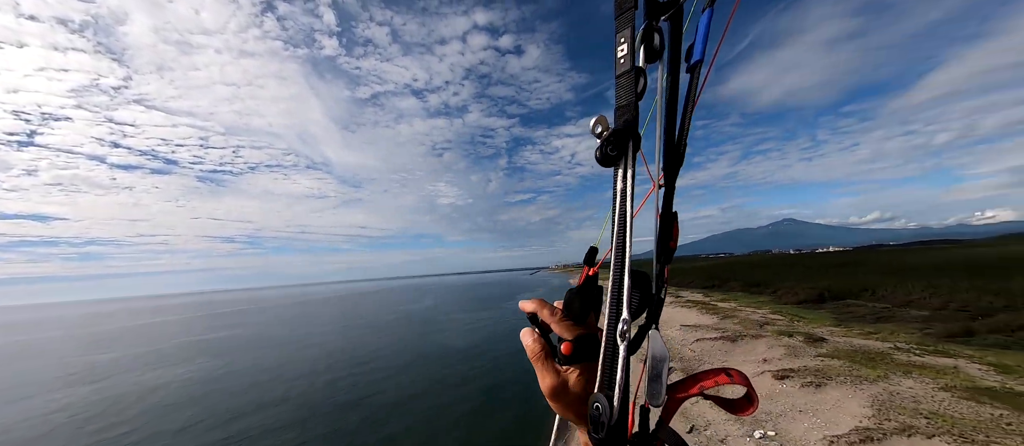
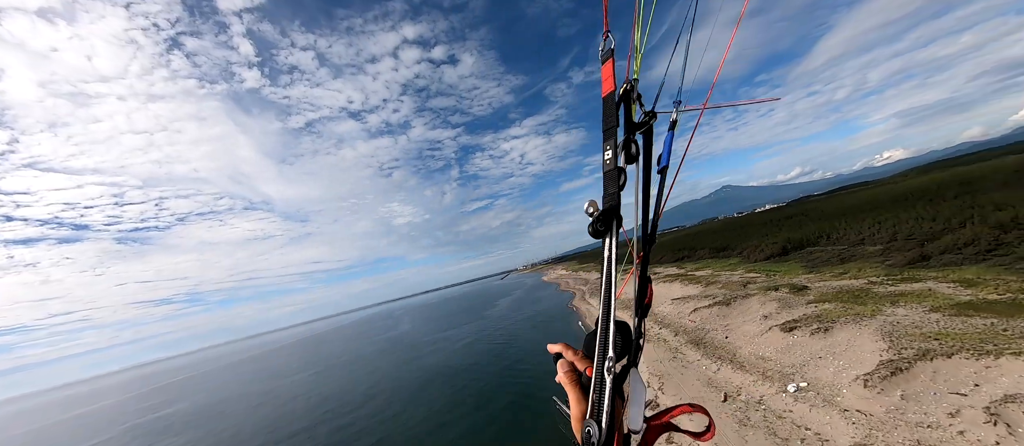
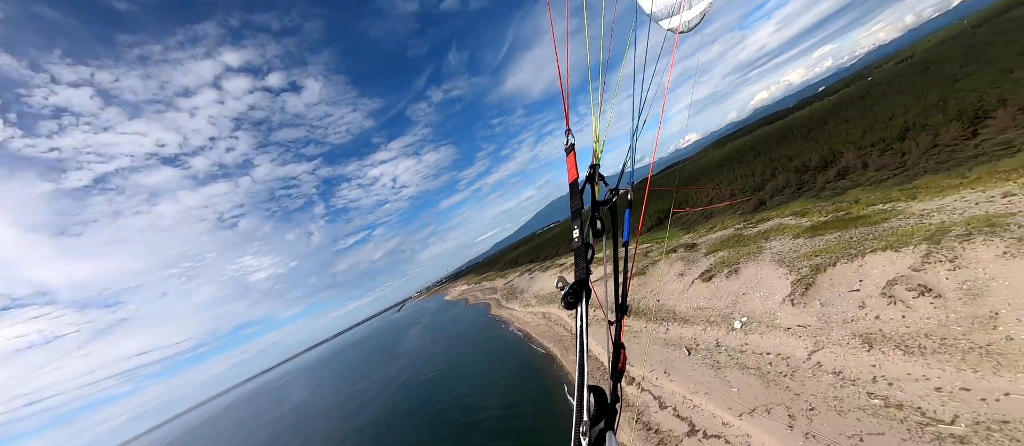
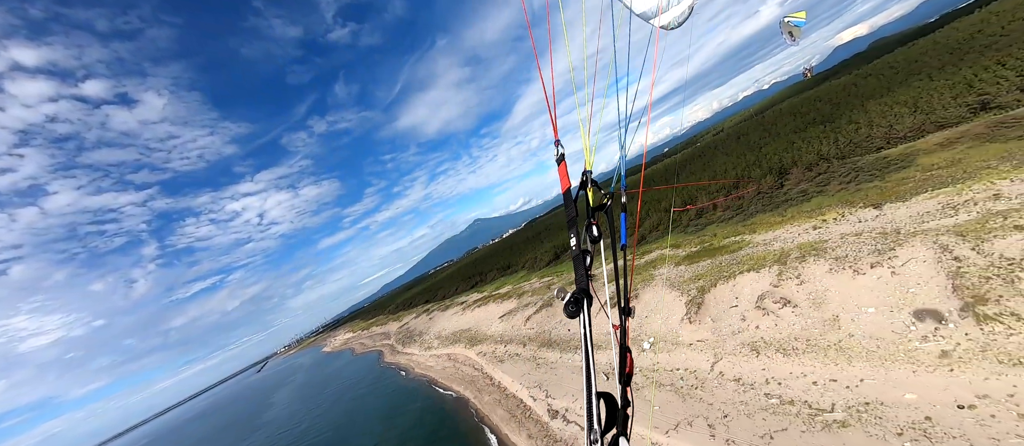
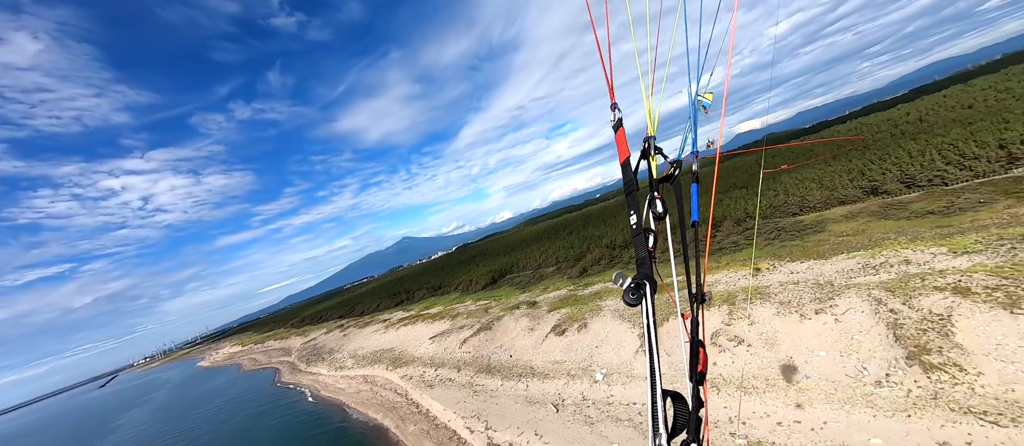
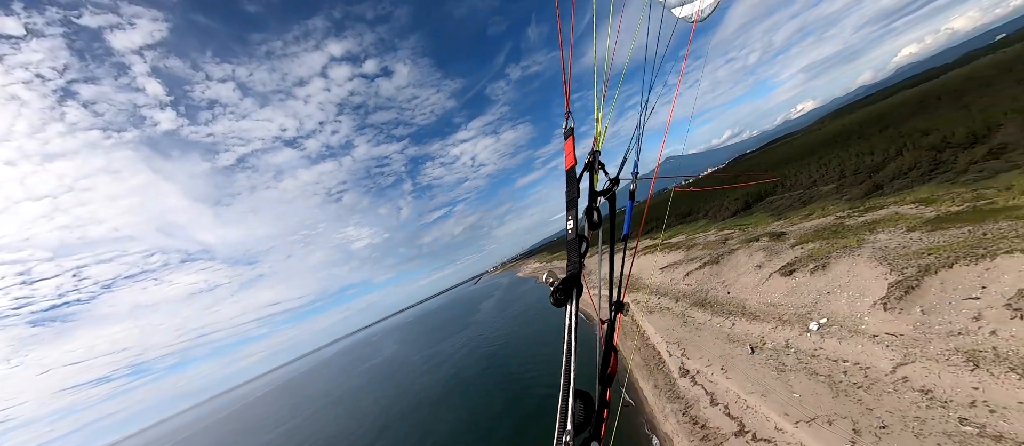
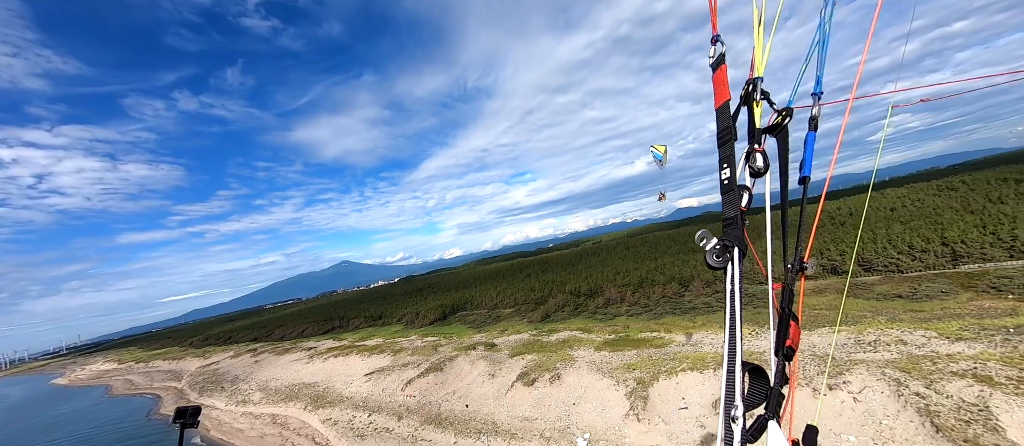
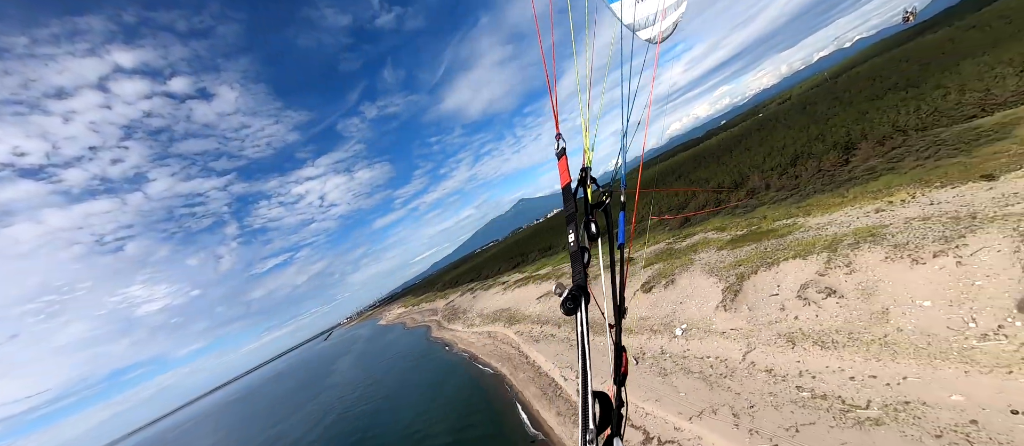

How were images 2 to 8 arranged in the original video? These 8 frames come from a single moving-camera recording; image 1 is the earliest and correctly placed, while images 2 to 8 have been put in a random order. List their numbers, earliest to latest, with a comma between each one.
2, 6, 3, 8, 4, 5, 7
